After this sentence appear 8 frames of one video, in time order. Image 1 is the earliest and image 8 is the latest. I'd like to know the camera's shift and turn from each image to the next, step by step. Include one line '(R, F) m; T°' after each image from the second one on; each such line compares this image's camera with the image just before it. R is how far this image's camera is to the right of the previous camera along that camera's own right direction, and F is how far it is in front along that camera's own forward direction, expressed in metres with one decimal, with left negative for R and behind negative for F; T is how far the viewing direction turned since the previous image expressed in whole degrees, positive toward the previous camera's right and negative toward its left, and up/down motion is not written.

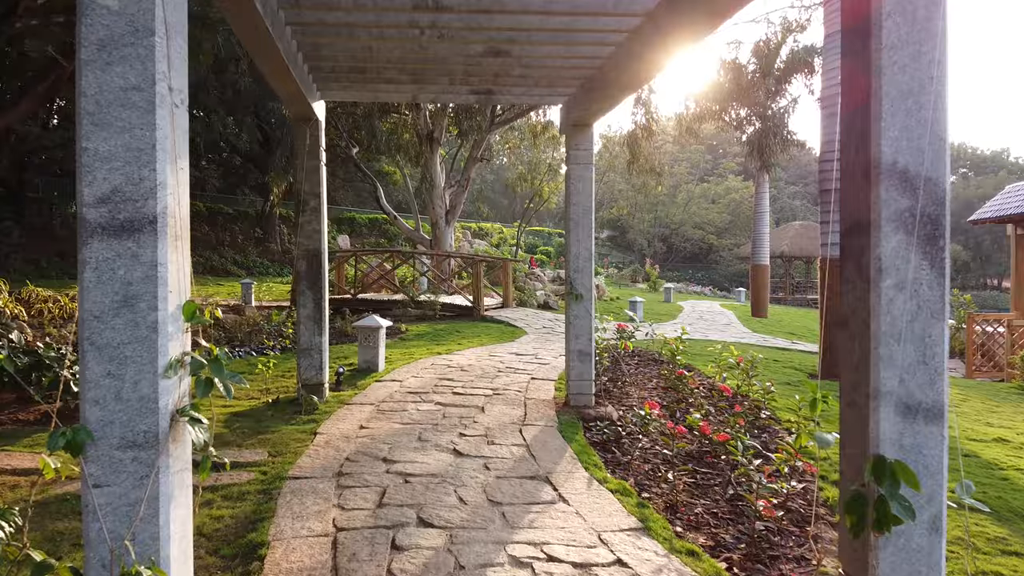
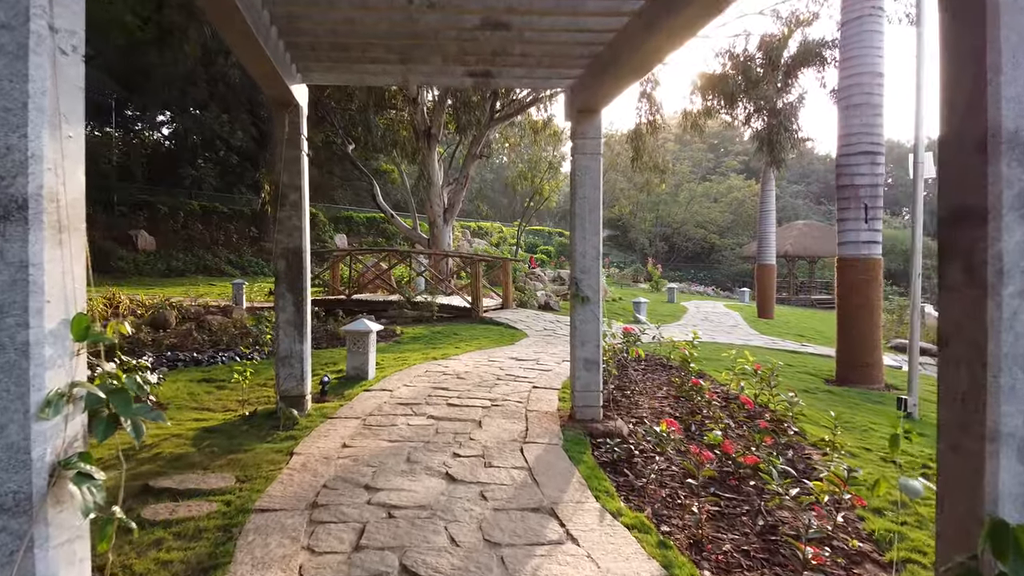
(0.0, +0.4) m; 0°
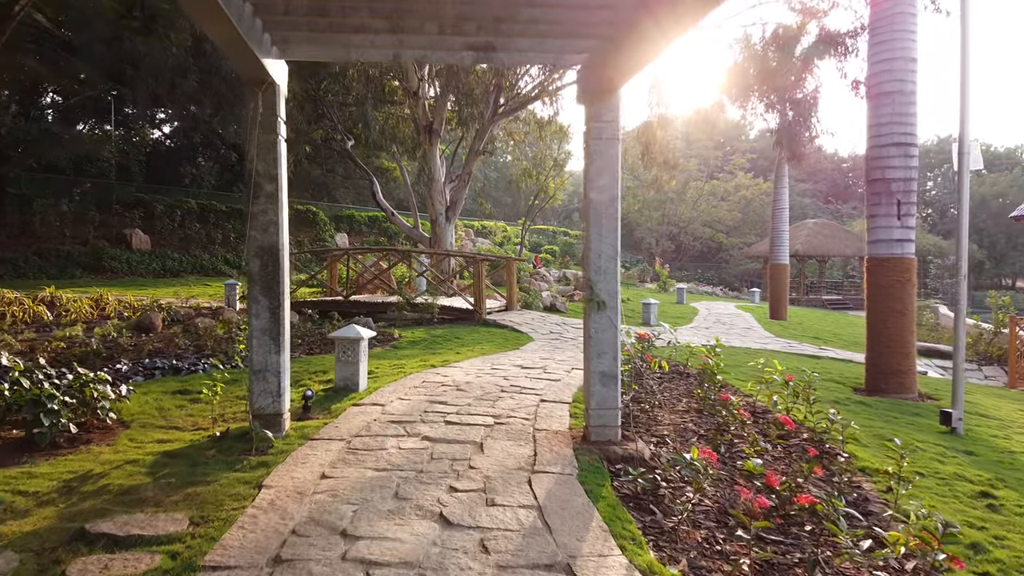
(0.0, +0.5) m; 0°
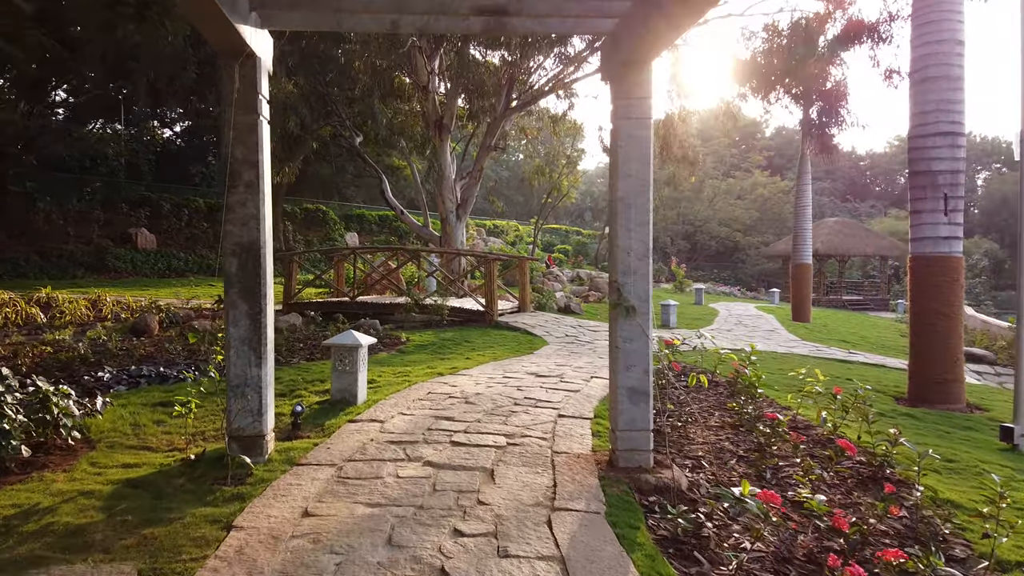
(0.0, +0.5) m; -1°
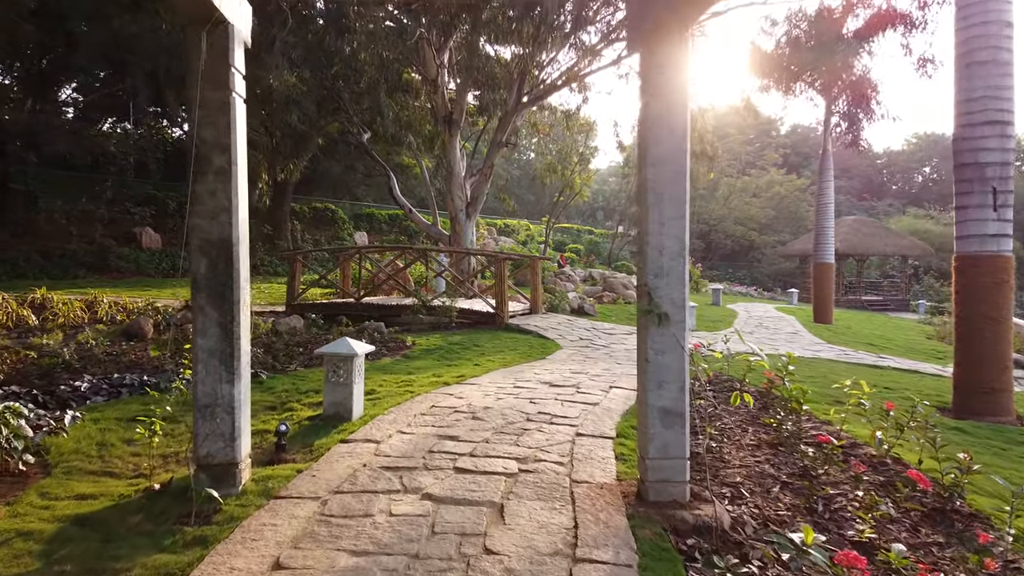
(0.0, +0.4) m; -1°
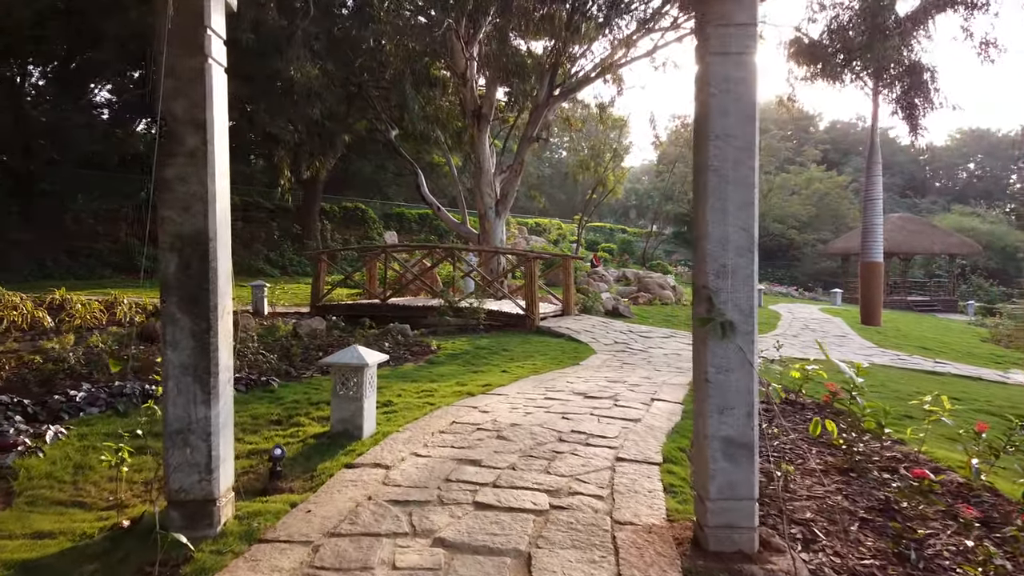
(0.0, +0.4) m; -2°
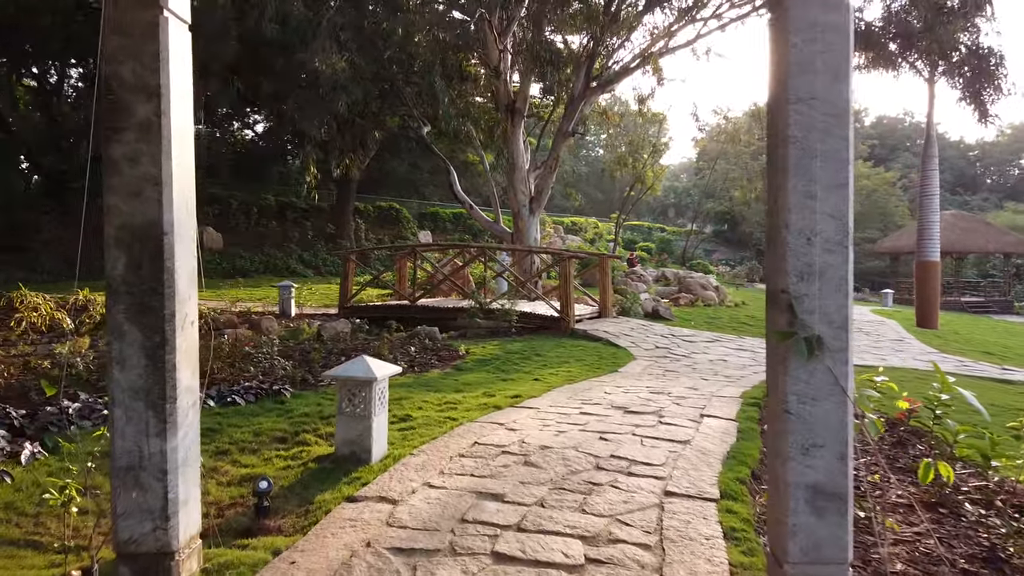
(0.0, +0.4) m; -3°
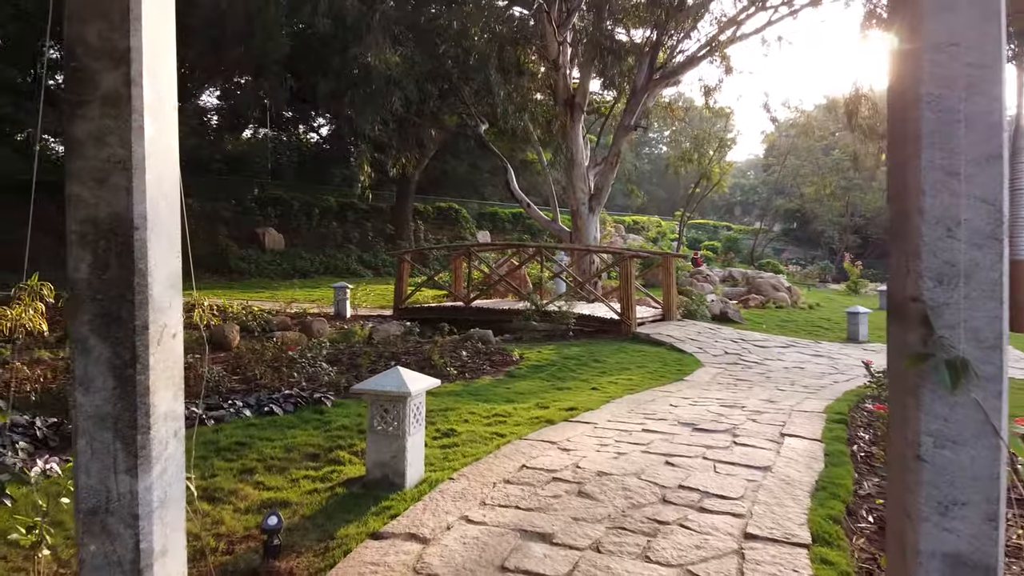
(0.0, +0.4) m; -4°
